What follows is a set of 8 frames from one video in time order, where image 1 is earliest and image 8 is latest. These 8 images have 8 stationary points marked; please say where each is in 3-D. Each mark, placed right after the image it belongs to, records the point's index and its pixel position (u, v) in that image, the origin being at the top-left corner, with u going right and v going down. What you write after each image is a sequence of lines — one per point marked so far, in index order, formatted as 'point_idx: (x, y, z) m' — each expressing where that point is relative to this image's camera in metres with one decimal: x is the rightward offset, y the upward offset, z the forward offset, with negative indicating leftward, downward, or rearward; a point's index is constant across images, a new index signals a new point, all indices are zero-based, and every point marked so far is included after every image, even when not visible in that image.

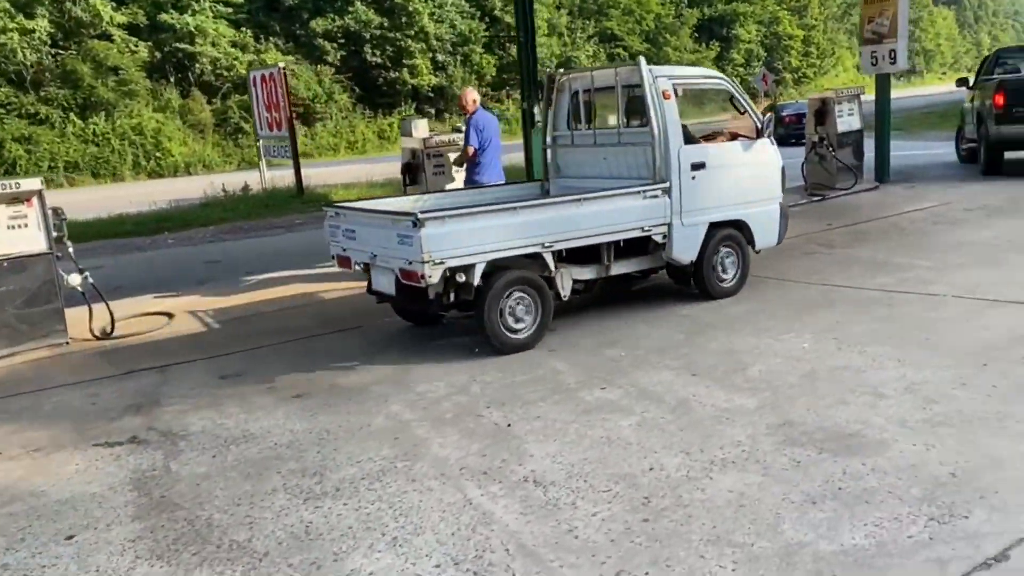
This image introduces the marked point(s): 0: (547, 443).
0: (+0.2, -0.8, +4.7) m
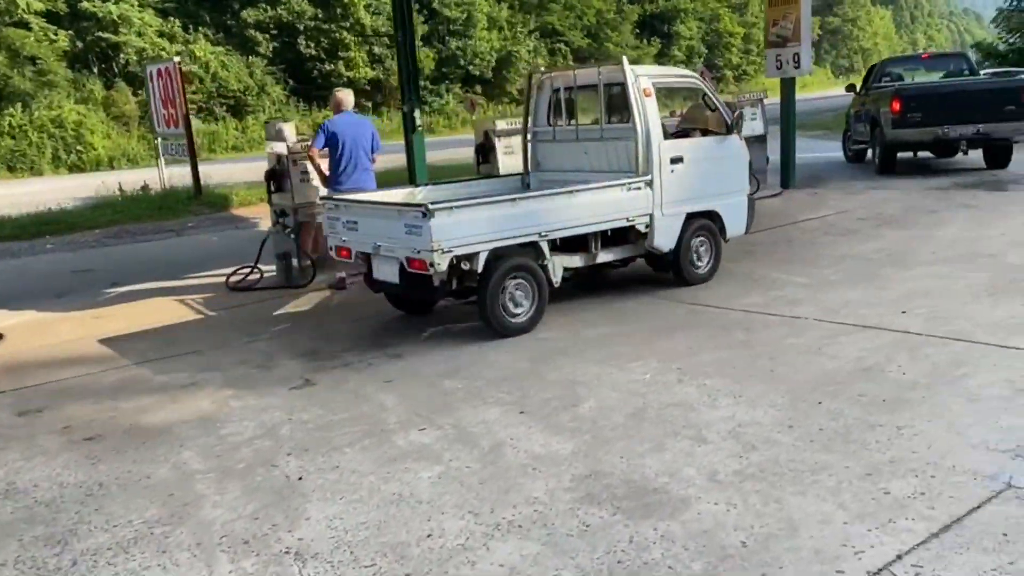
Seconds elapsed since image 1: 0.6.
0: (-0.9, -1.0, +4.3) m
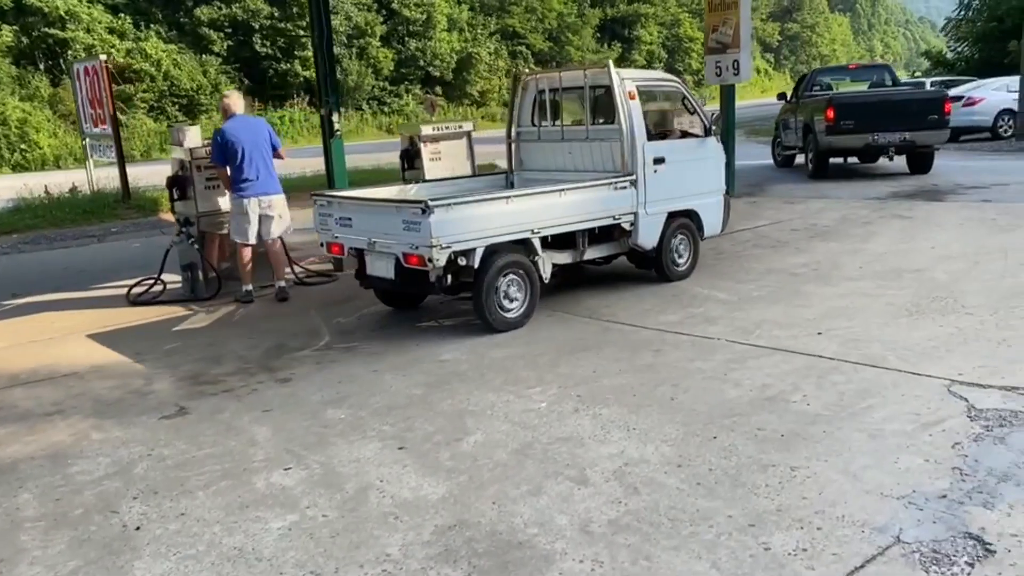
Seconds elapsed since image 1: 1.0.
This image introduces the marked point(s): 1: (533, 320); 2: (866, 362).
0: (-1.5, -1.2, +3.8) m
1: (+0.2, -0.3, +7.7) m
2: (+2.2, -0.5, +5.6) m
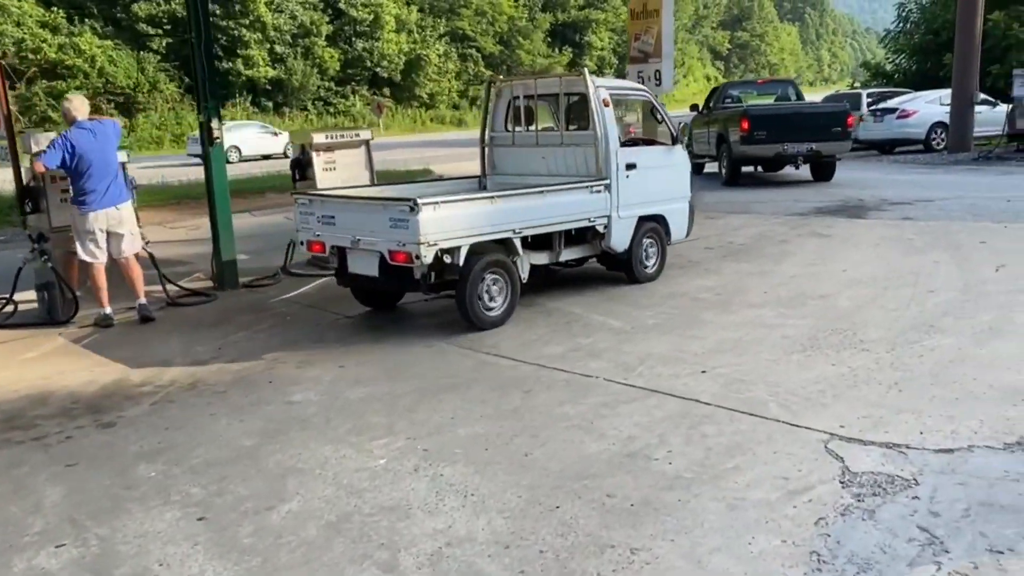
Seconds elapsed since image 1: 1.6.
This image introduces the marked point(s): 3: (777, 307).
0: (-2.3, -1.4, +3.1) m
1: (-0.8, -0.5, +7.1) m
2: (+1.3, -0.7, +5.0) m
3: (+2.3, -0.2, +7.6) m
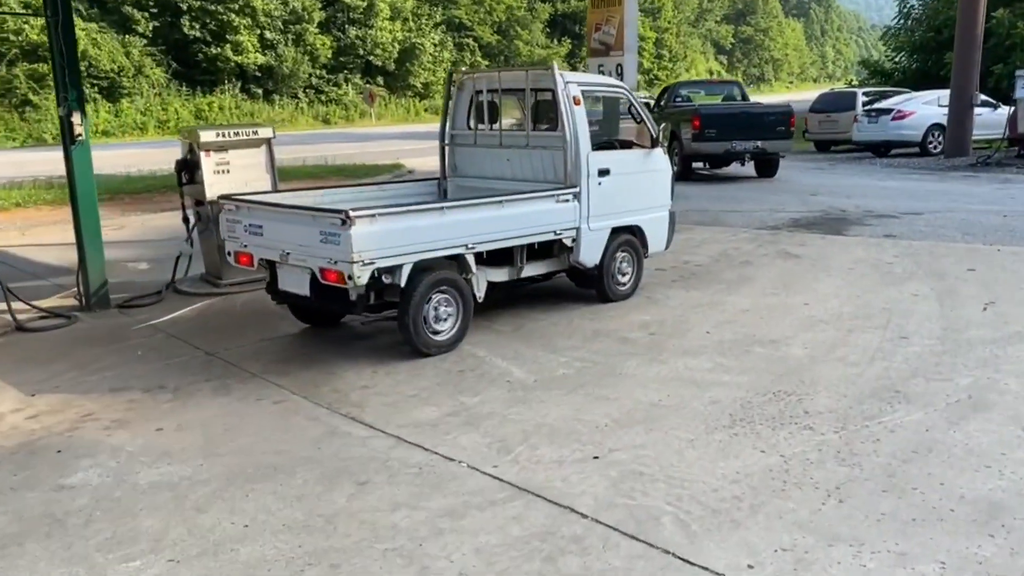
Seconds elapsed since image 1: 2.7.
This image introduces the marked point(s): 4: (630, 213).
0: (-3.1, -1.6, +1.8) m
1: (-1.6, -0.7, +5.7) m
2: (+0.5, -1.0, +3.7) m
3: (+1.4, -0.5, +6.3) m
4: (+1.1, +0.7, +8.0) m
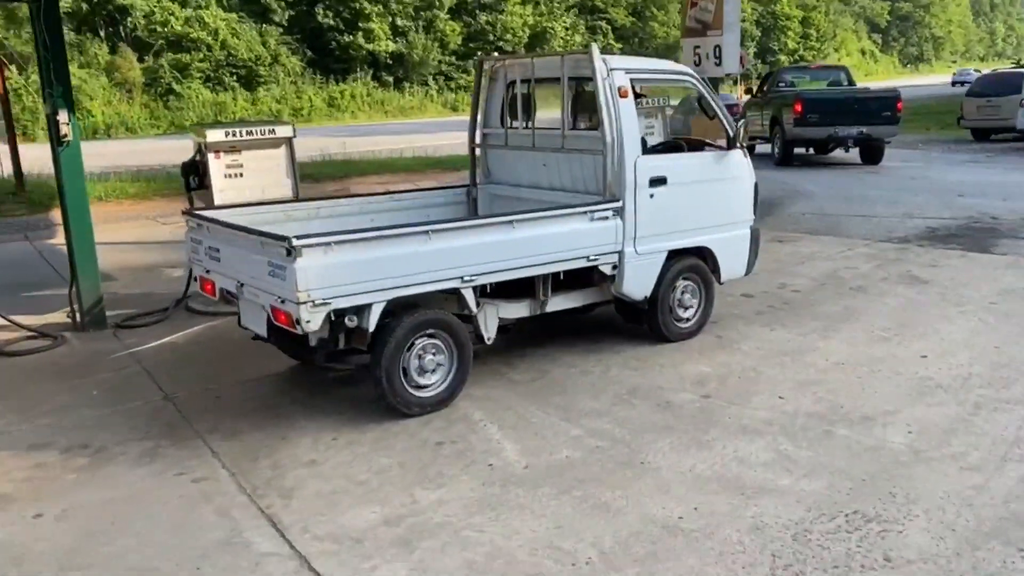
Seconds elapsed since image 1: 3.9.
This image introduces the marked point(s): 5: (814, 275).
0: (-3.8, -1.9, +0.9) m
1: (-1.7, -1.0, +4.6) m
2: (+0.1, -1.3, +2.3) m
3: (+1.4, -0.8, +4.6) m
4: (+1.3, +0.4, +6.4) m
5: (+2.9, +0.1, +8.5) m
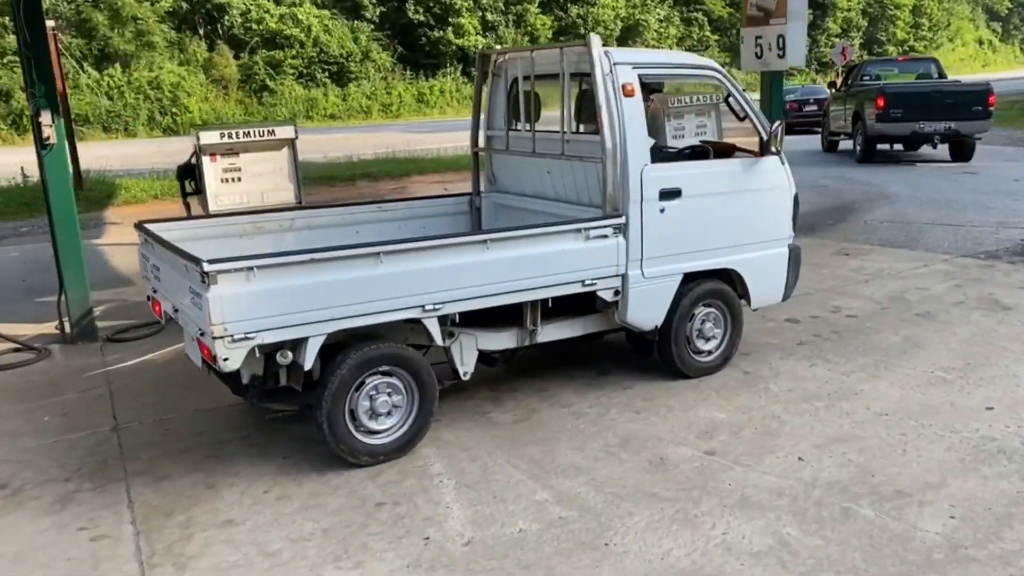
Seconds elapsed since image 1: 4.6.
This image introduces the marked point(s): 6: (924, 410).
0: (-4.4, -2.0, +0.6) m
1: (-2.0, -1.1, +4.0) m
2: (-0.4, -1.5, +1.6) m
3: (+1.2, -1.0, +3.8) m
4: (+1.3, +0.2, +5.5) m
5: (+3.1, -0.1, +7.5) m
6: (+2.3, -0.7, +5.0) m
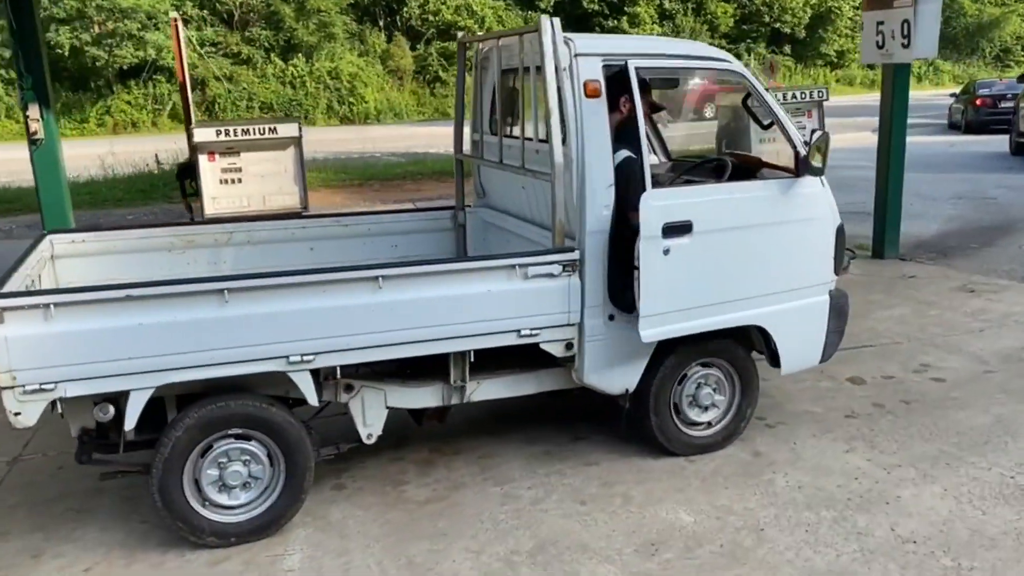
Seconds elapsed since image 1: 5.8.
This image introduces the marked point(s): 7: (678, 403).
0: (-5.7, -2.0, +0.7) m
1: (-2.5, -1.2, +3.5) m
2: (-1.5, -1.7, +0.8) m
3: (+0.5, -1.3, +2.6) m
4: (+1.0, -0.1, +4.3) m
5: (+3.1, -0.4, +5.8) m
6: (+1.9, -1.0, +3.5) m
7: (+0.8, -0.6, +4.3) m
